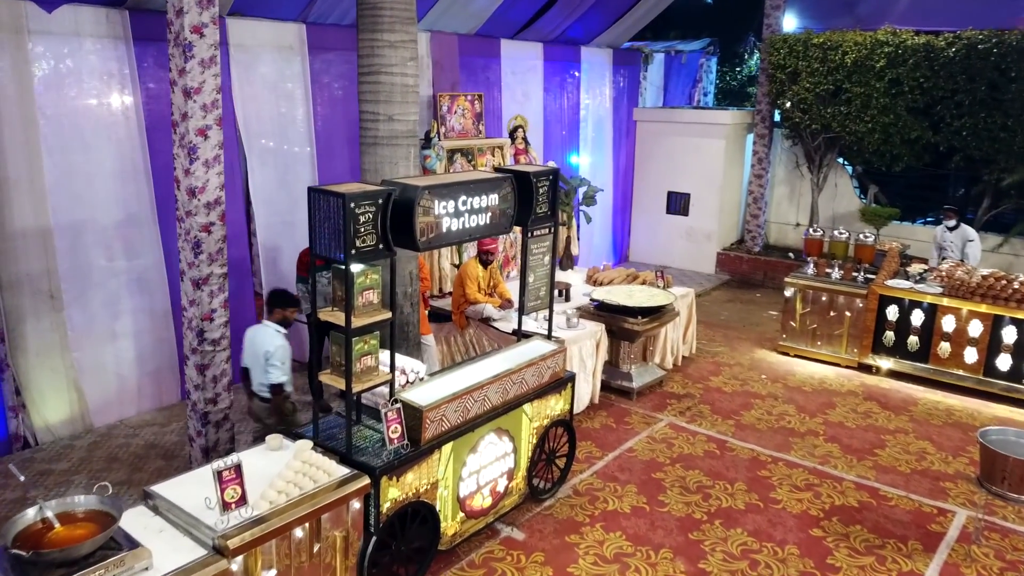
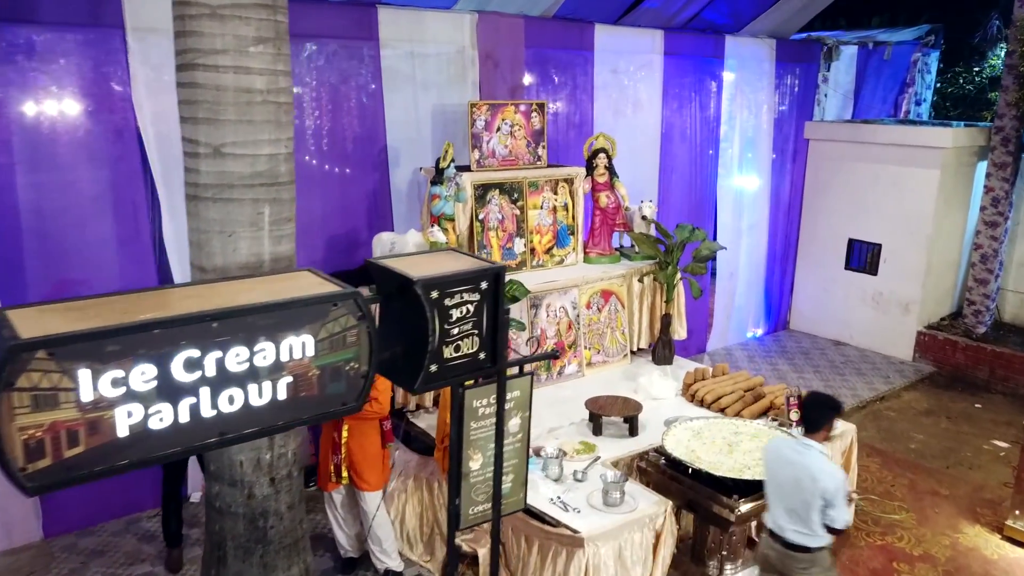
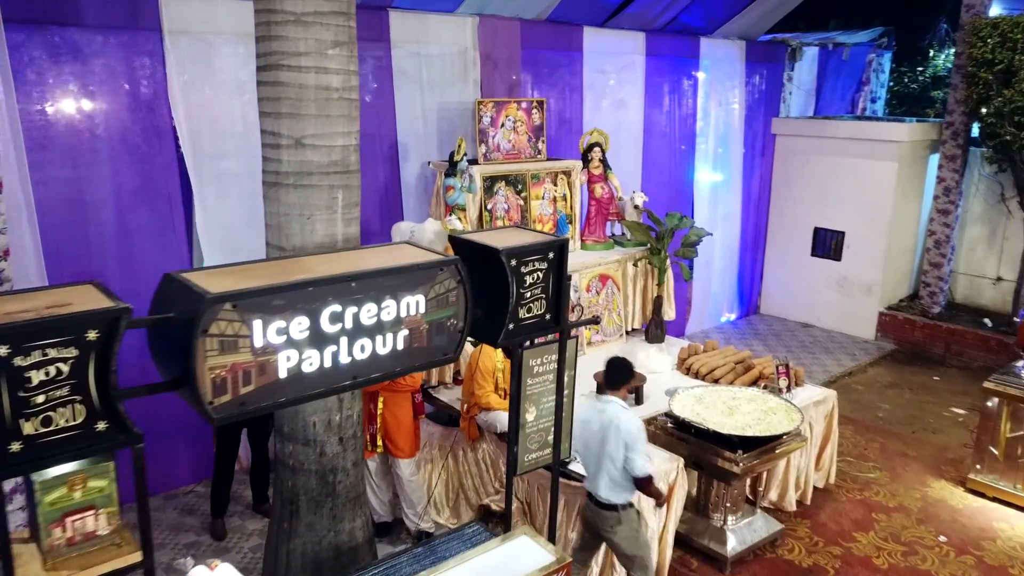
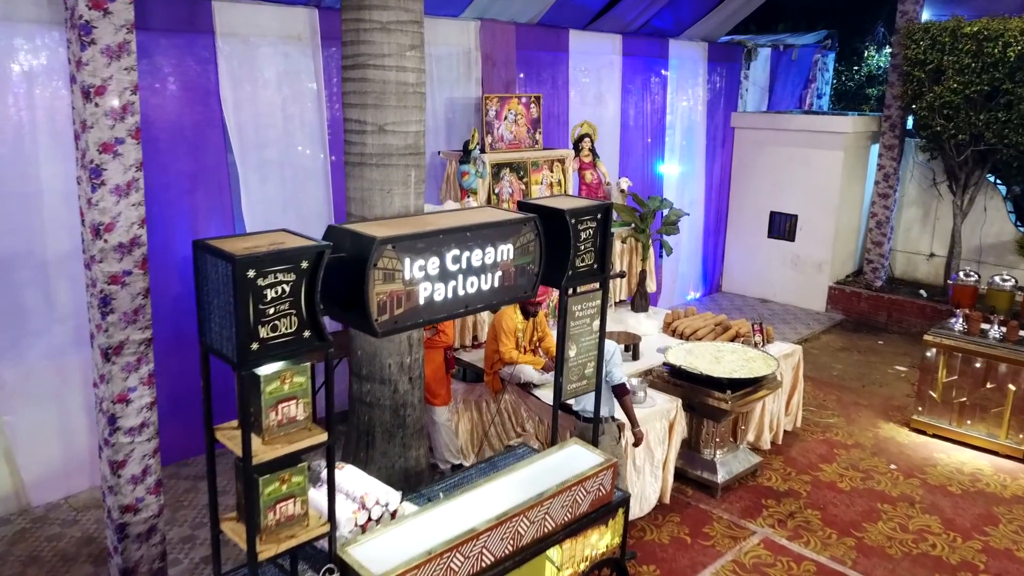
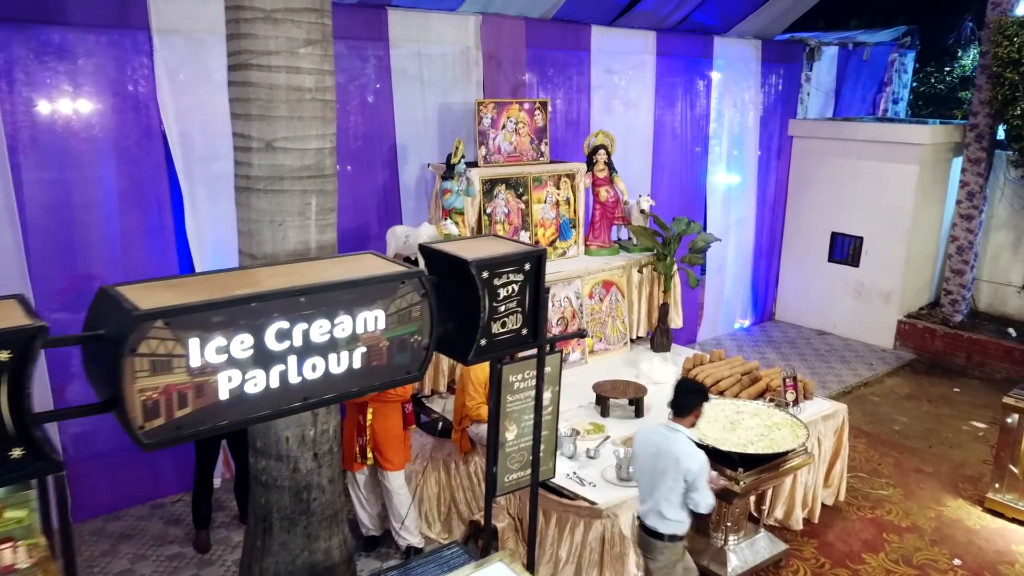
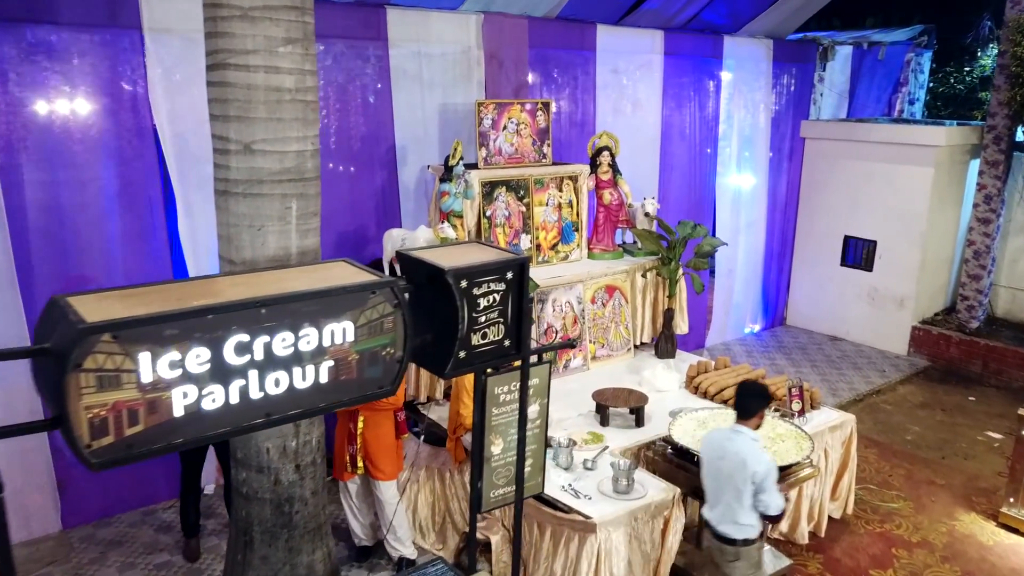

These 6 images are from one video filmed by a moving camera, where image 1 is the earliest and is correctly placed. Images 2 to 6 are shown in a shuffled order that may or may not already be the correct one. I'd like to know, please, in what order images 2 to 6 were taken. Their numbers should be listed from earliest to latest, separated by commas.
4, 3, 5, 6, 2
